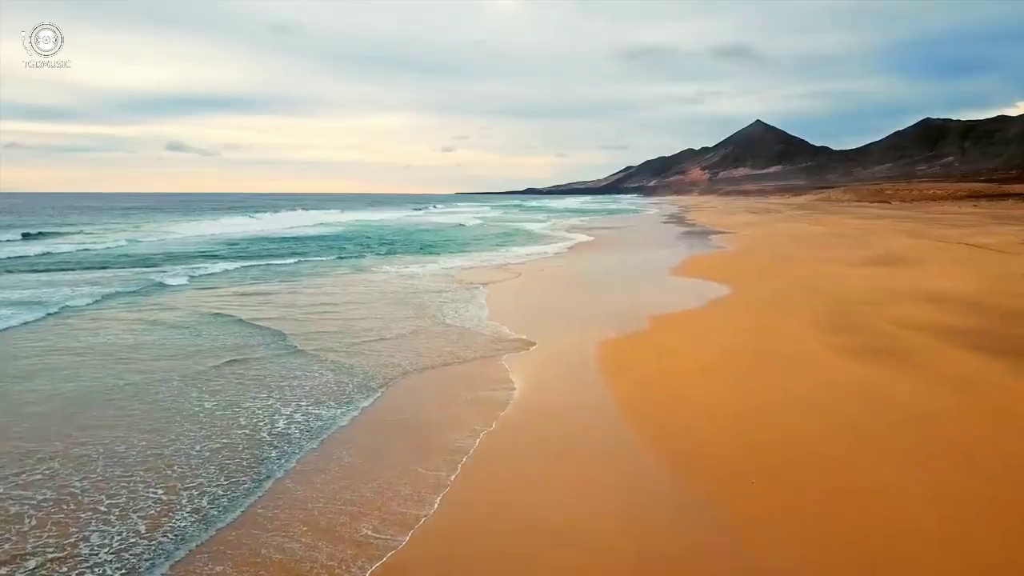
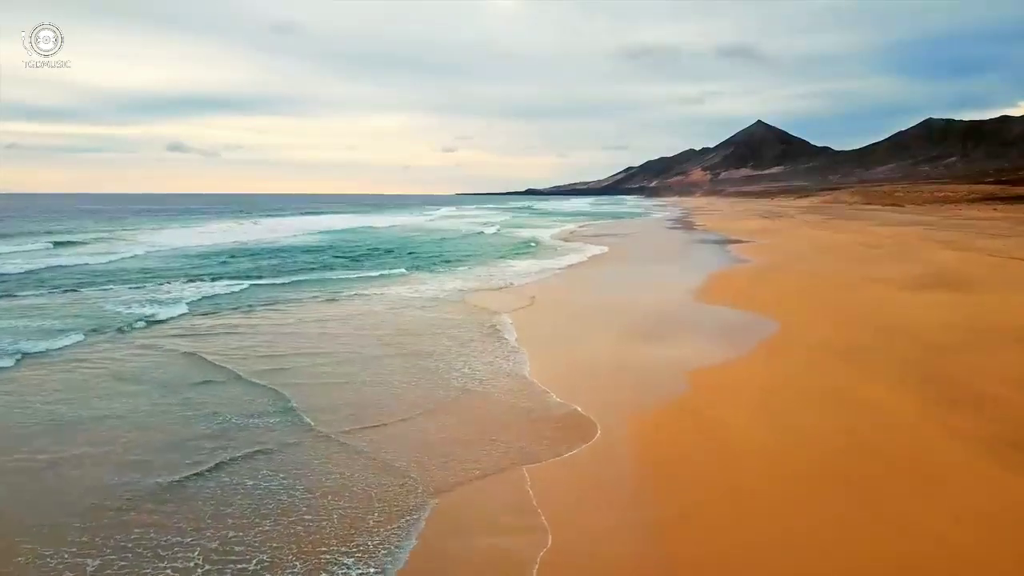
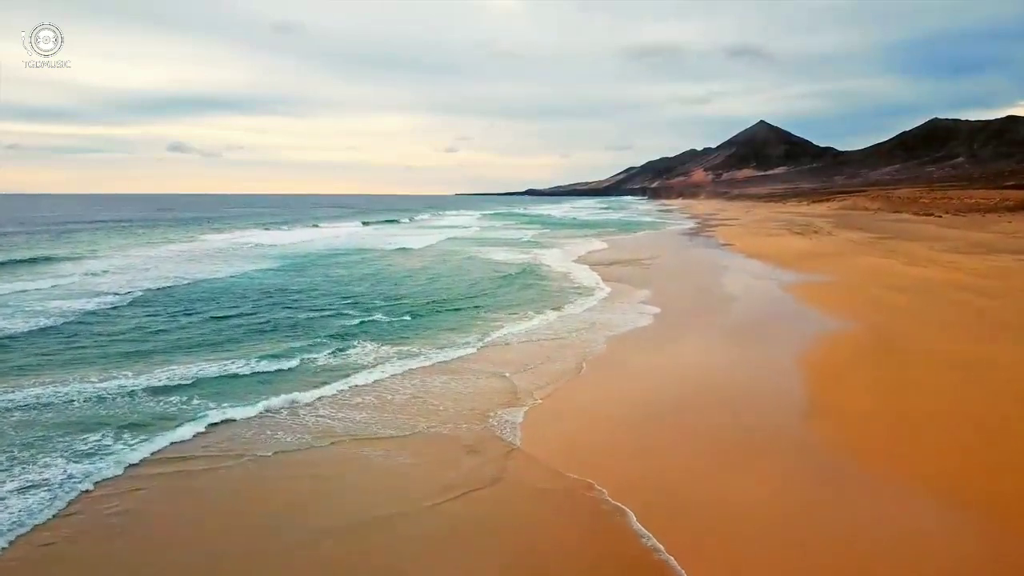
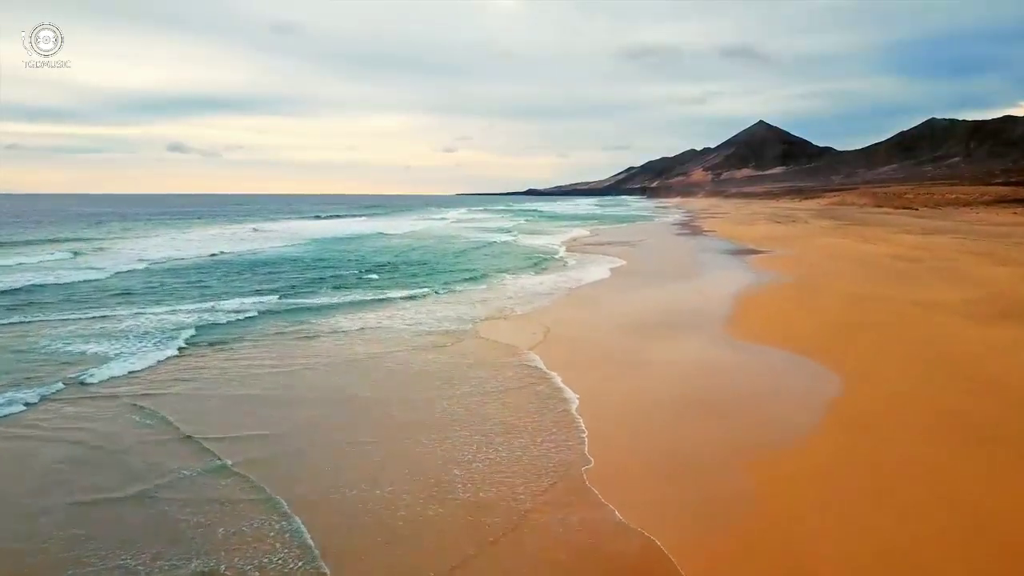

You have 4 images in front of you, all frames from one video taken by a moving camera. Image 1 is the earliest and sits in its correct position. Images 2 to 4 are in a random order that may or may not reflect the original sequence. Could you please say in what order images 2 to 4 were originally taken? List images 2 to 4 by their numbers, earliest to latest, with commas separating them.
2, 4, 3
